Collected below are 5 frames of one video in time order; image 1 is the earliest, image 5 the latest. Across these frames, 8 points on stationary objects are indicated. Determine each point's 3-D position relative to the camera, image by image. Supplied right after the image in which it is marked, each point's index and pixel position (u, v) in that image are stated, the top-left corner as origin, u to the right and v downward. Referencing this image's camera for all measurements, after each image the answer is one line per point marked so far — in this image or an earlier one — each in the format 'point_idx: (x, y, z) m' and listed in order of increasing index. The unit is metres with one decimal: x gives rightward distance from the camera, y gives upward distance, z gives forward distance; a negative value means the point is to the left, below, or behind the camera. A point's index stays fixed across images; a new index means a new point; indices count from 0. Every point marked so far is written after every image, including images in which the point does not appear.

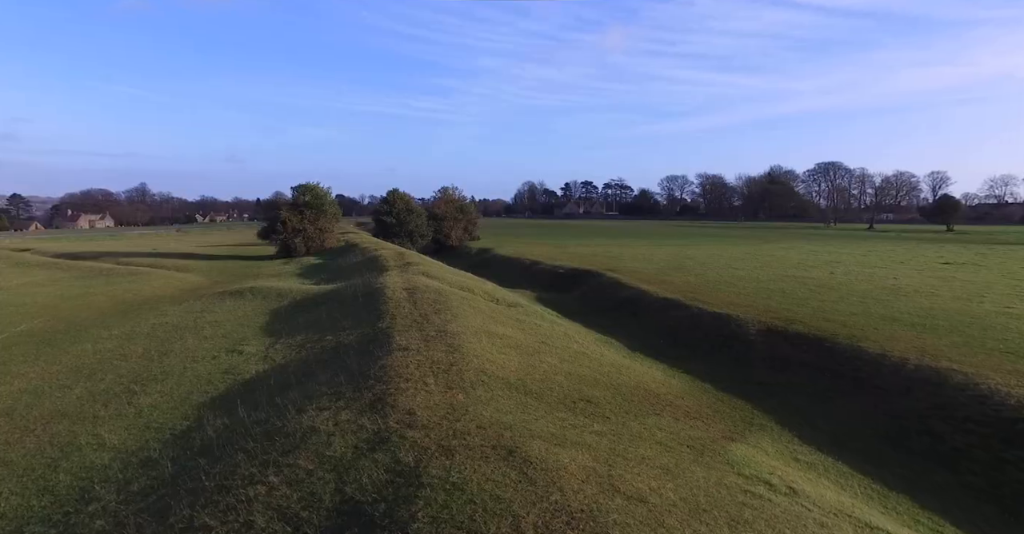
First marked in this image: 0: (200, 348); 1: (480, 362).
0: (-9.0, -2.3, +18.4) m
1: (-0.6, -1.9, +12.5) m
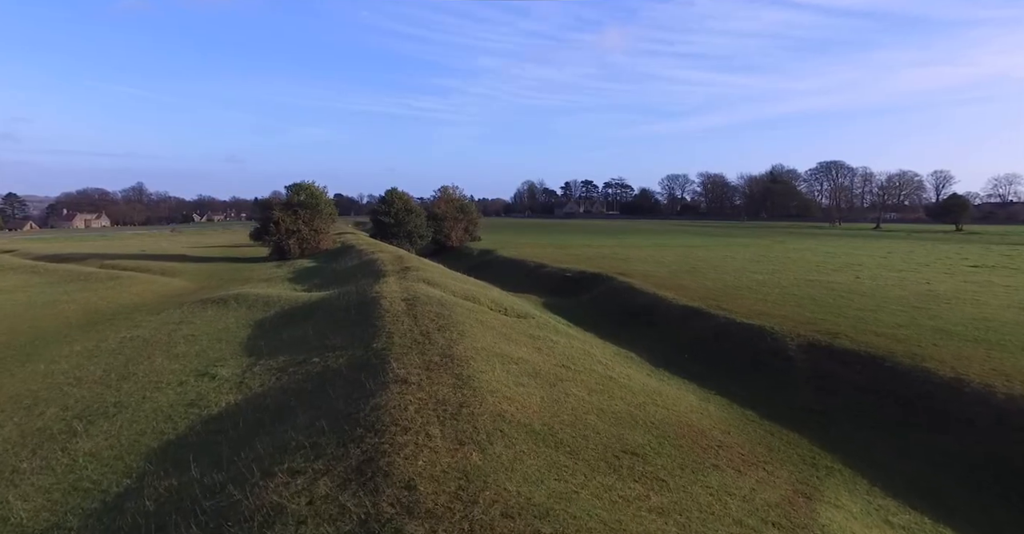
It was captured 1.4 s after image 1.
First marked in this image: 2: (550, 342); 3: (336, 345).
0: (-8.6, -2.6, +16.0) m
1: (-0.2, -2.1, +10.1) m
2: (+1.1, -2.1, +17.8) m
3: (-4.4, -2.0, +16.1) m
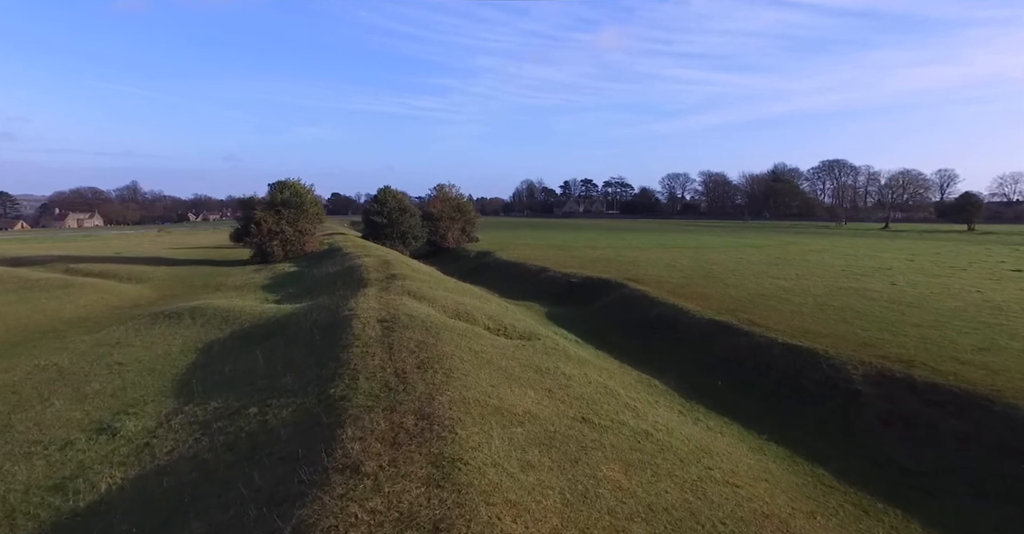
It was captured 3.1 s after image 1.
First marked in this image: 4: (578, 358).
0: (-8.6, -2.9, +12.2) m
1: (-0.2, -2.5, +6.3) m
2: (+1.1, -2.5, +14.1) m
3: (-4.4, -2.3, +12.3) m
4: (+1.9, -2.6, +18.8) m
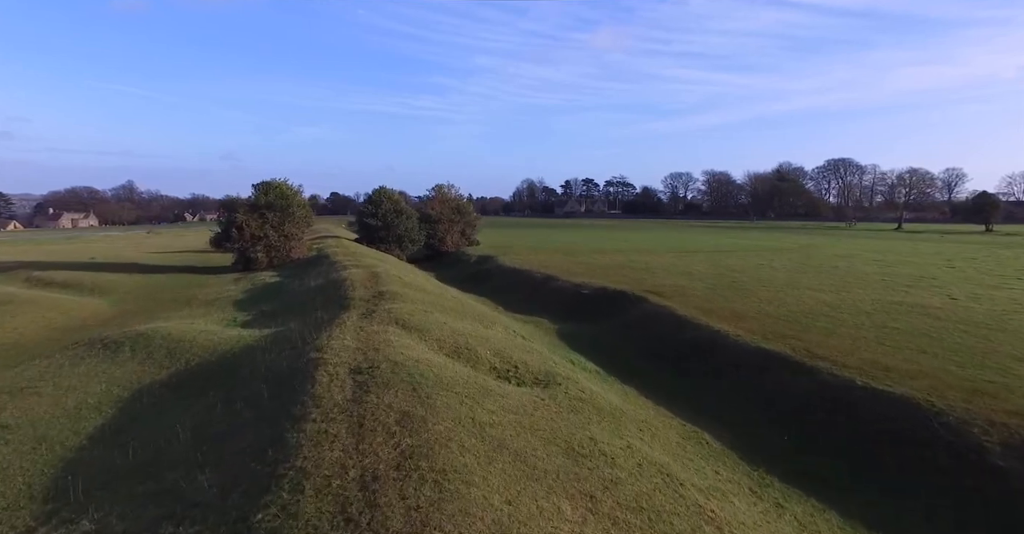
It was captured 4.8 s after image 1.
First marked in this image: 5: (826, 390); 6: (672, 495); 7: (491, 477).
0: (-8.2, -3.5, +8.0) m
1: (+0.1, -3.1, +2.2) m
2: (+1.4, -3.1, +9.9) m
3: (-4.0, -2.9, +8.1) m
4: (+2.3, -3.2, +14.7) m
5: (+8.3, -3.2, +17.0) m
6: (+2.4, -3.4, +9.5) m
7: (-0.3, -2.7, +8.3) m
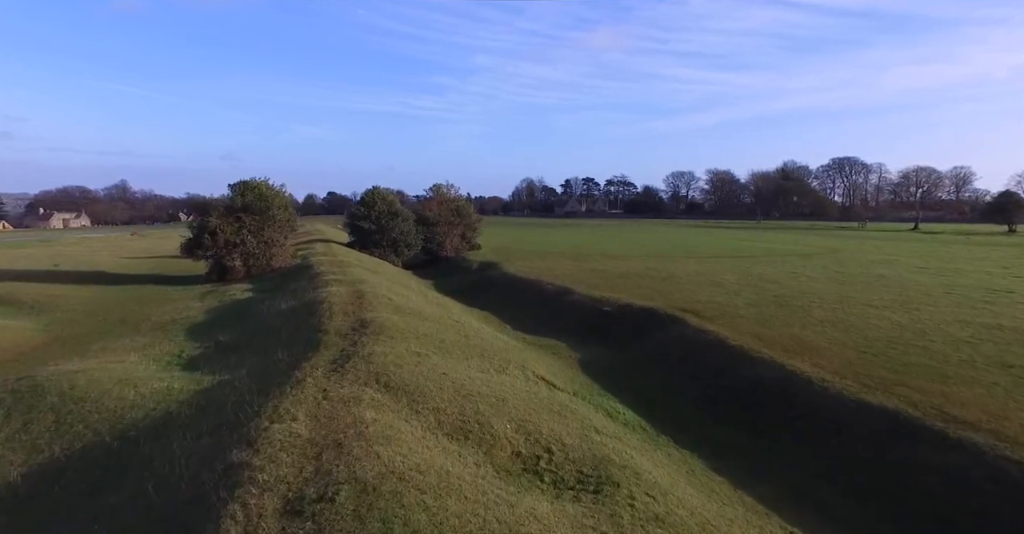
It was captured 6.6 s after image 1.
0: (-7.7, -4.2, +2.8) m
1: (+0.7, -3.8, -3.1) m
2: (+2.0, -3.8, +4.7) m
3: (-3.5, -3.6, +2.9) m
4: (+2.8, -3.9, +9.5) m
5: (+8.9, -3.9, +11.8) m
6: (+3.0, -4.1, +4.3) m
7: (+0.3, -3.4, +3.1) m
